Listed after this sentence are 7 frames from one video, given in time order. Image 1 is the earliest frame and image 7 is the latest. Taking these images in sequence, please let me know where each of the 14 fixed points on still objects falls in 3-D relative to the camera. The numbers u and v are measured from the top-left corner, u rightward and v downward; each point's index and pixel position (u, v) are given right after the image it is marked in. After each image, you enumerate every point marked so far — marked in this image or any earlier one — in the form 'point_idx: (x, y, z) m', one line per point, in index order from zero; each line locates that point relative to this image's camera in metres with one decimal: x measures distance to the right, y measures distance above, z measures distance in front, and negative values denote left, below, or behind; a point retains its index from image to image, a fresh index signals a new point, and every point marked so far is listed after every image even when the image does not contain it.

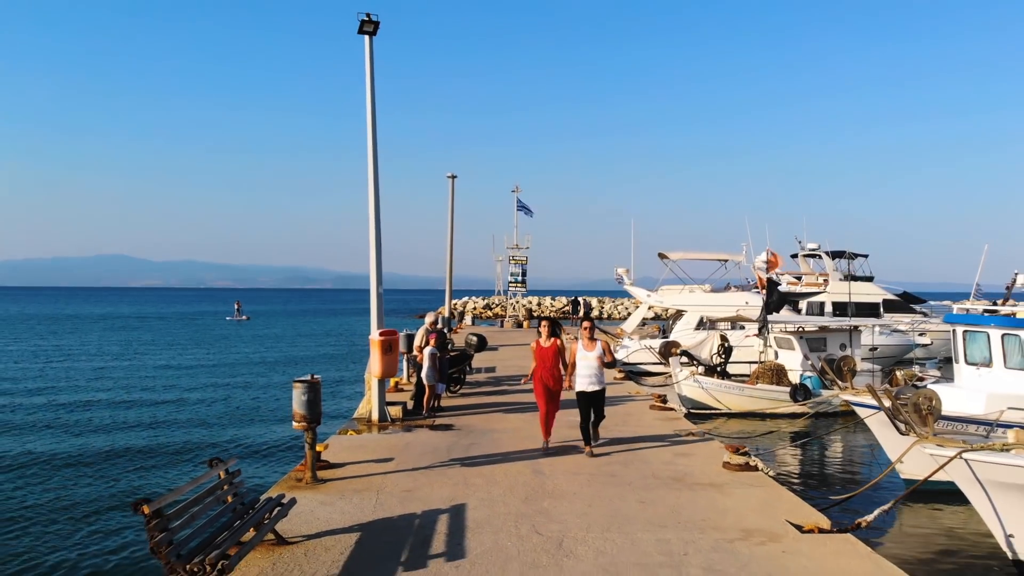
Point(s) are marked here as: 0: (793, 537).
0: (+2.1, -1.9, +5.5) m
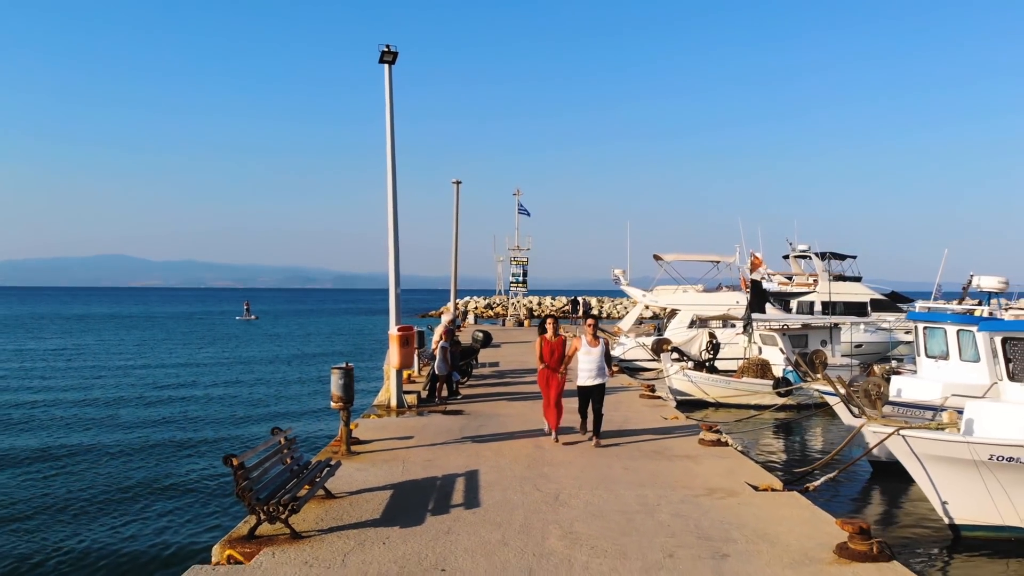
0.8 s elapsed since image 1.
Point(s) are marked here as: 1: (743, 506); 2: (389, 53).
0: (+2.2, -1.9, +6.7) m
1: (+2.0, -1.9, +6.4) m
2: (-1.9, +3.6, +11.1) m
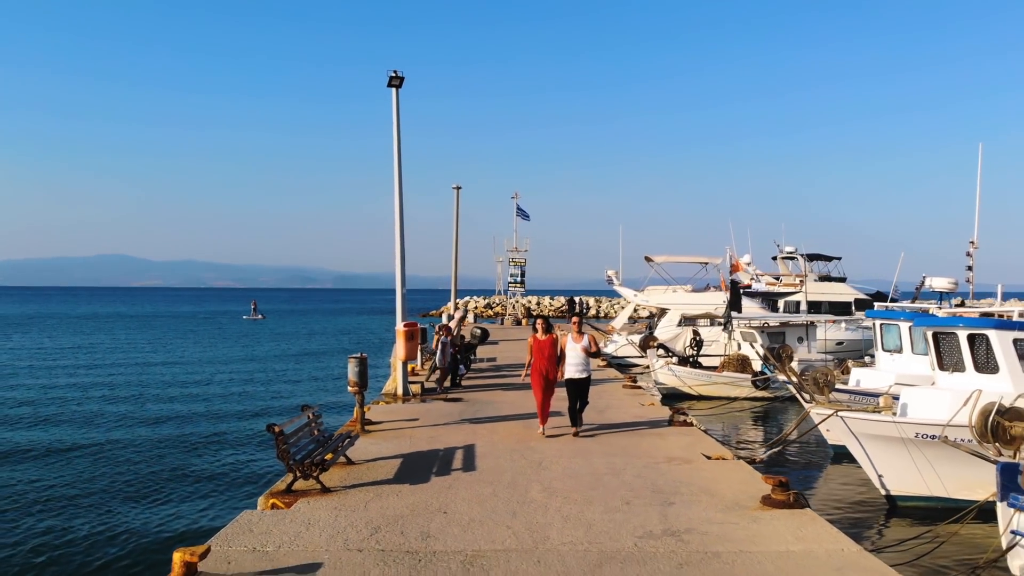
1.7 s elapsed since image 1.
0: (+2.1, -1.9, +8.0) m
1: (+1.9, -1.9, +7.7) m
2: (-2.0, +3.6, +12.4) m
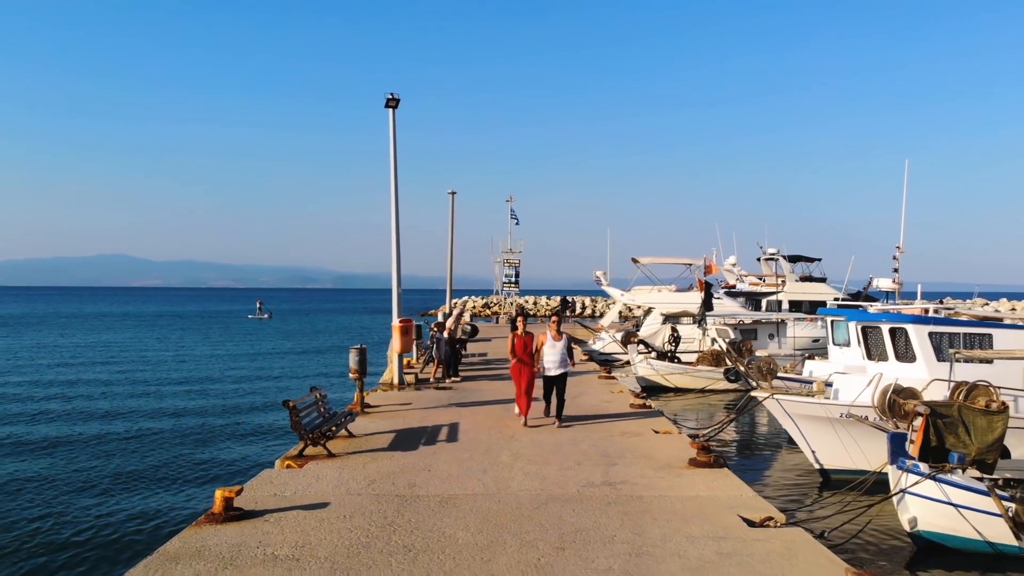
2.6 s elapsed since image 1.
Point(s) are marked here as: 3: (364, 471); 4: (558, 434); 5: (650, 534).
0: (+1.8, -1.9, +9.5) m
1: (+1.6, -1.9, +9.1) m
2: (-2.3, +3.6, +13.8) m
3: (-1.5, -1.9, +7.7) m
4: (+0.6, -1.9, +9.5) m
5: (+1.1, -1.9, +5.8) m
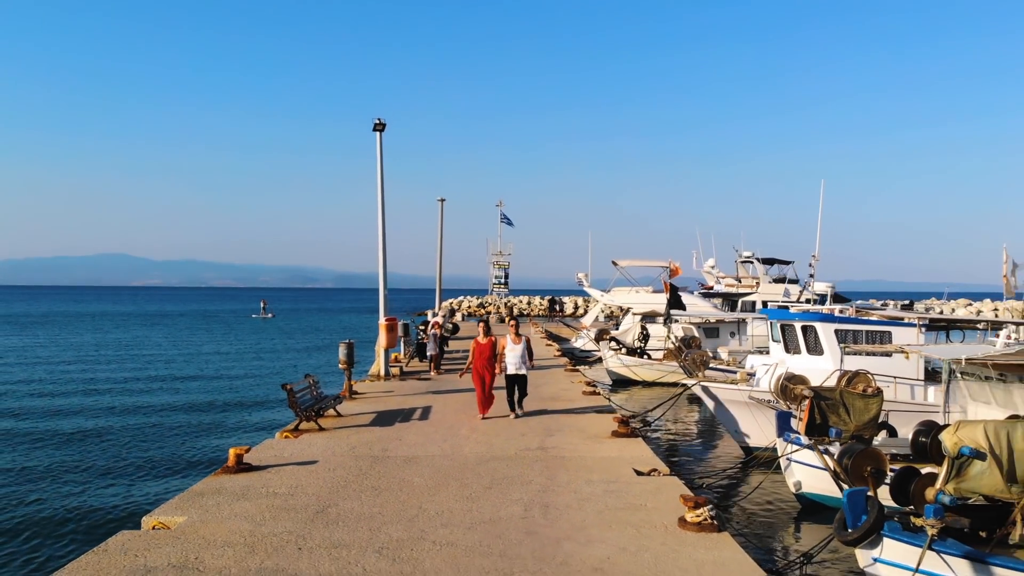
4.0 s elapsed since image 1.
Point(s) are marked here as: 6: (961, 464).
0: (+1.2, -2.0, +11.3) m
1: (+1.0, -2.0, +11.0) m
2: (-2.8, +3.5, +15.6) m
3: (-2.1, -2.0, +9.5) m
4: (0.0, -1.9, +11.3) m
5: (+0.5, -2.0, +7.6) m
6: (+4.5, -1.7, +7.2) m
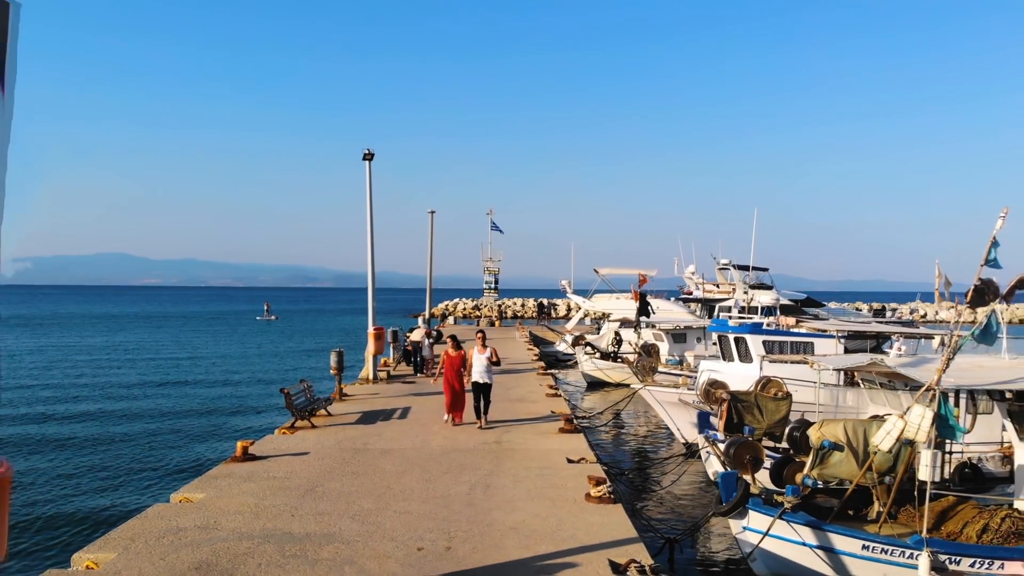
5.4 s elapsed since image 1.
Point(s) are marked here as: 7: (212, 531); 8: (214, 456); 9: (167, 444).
0: (+0.6, -2.3, +13.2) m
1: (+0.4, -2.3, +12.8) m
2: (-3.4, +3.2, +17.5) m
3: (-2.7, -2.3, +11.3) m
4: (-0.6, -2.3, +13.2) m
5: (-0.1, -2.3, +9.5) m
6: (+3.9, -2.1, +9.1) m
7: (-2.9, -2.4, +7.1) m
8: (-7.1, -3.7, +17.4) m
9: (-8.9, -3.7, +18.8) m
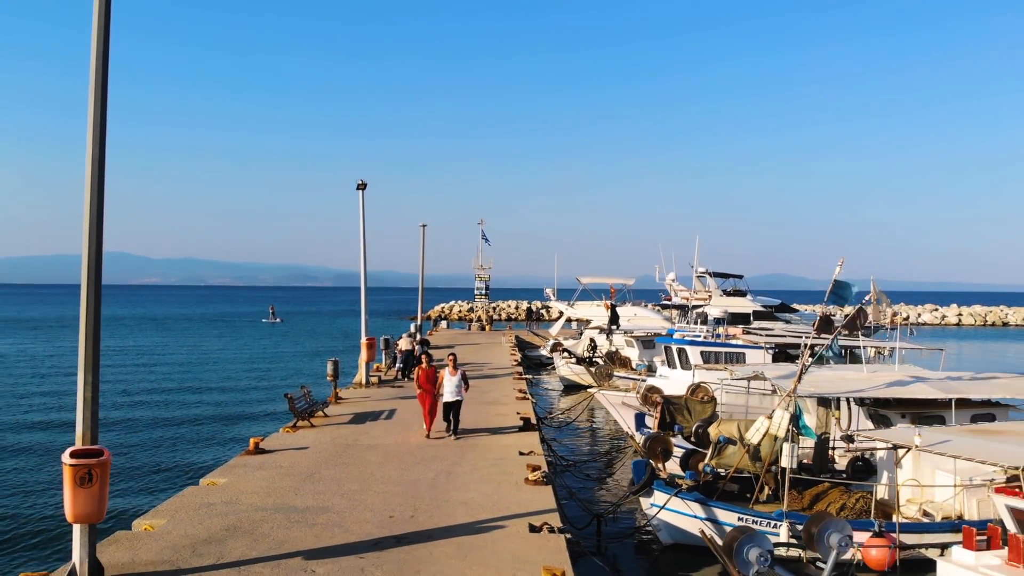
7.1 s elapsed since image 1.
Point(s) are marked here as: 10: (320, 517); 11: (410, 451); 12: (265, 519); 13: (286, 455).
0: (-0.1, -2.7, +15.4) m
1: (-0.2, -2.7, +15.1) m
2: (-4.1, +2.8, +19.7) m
3: (-3.4, -2.7, +13.6) m
4: (-1.2, -2.7, +15.5) m
5: (-0.8, -2.7, +11.7) m
6: (+3.2, -2.5, +11.3) m
7: (-3.6, -2.8, +9.4) m
8: (-7.8, -4.1, +19.7) m
9: (-9.5, -4.1, +21.0) m
10: (-2.3, -2.8, +8.9) m
11: (-1.7, -2.7, +12.3) m
12: (-3.0, -2.8, +8.8) m
13: (-3.7, -2.7, +11.8) m
